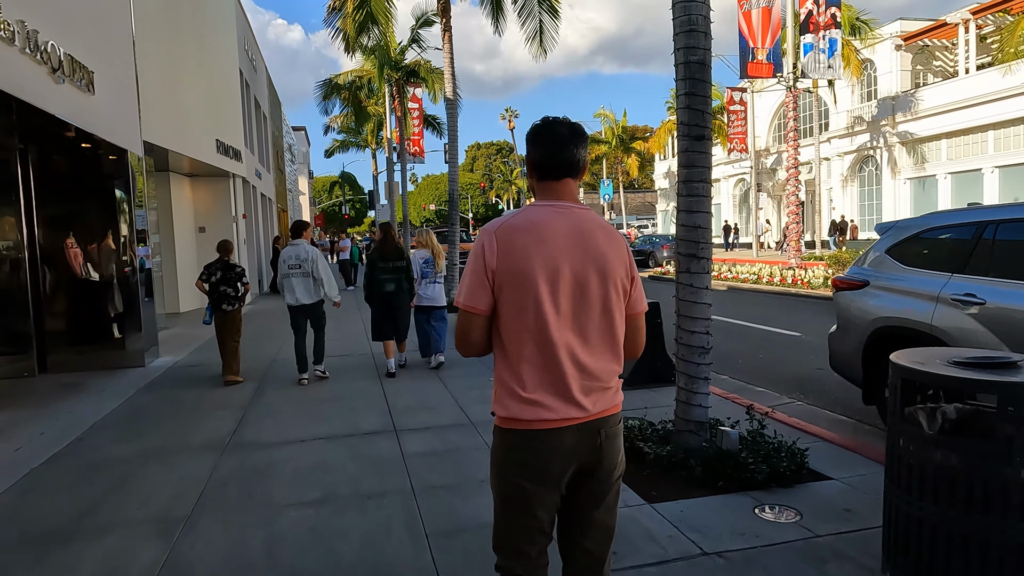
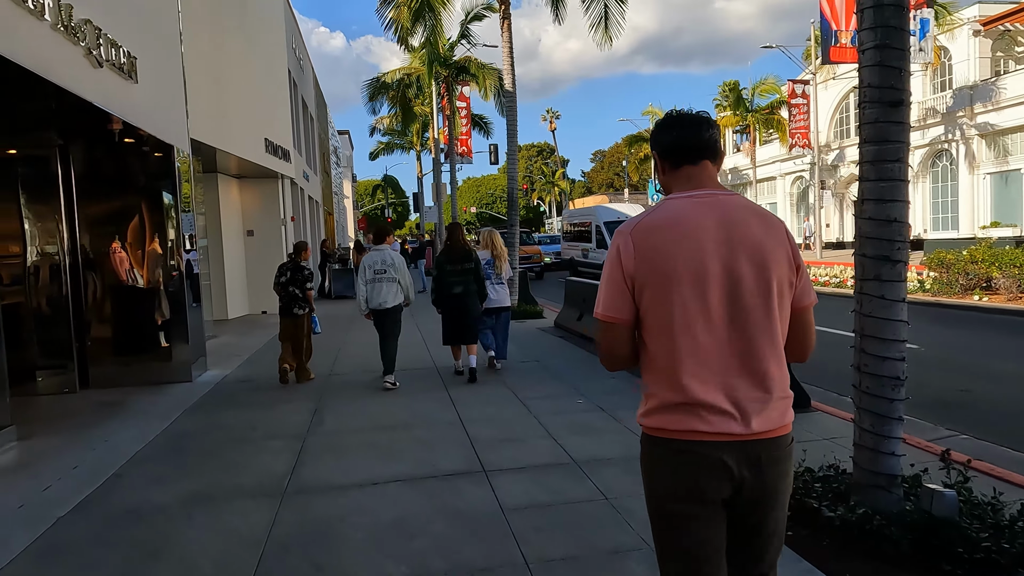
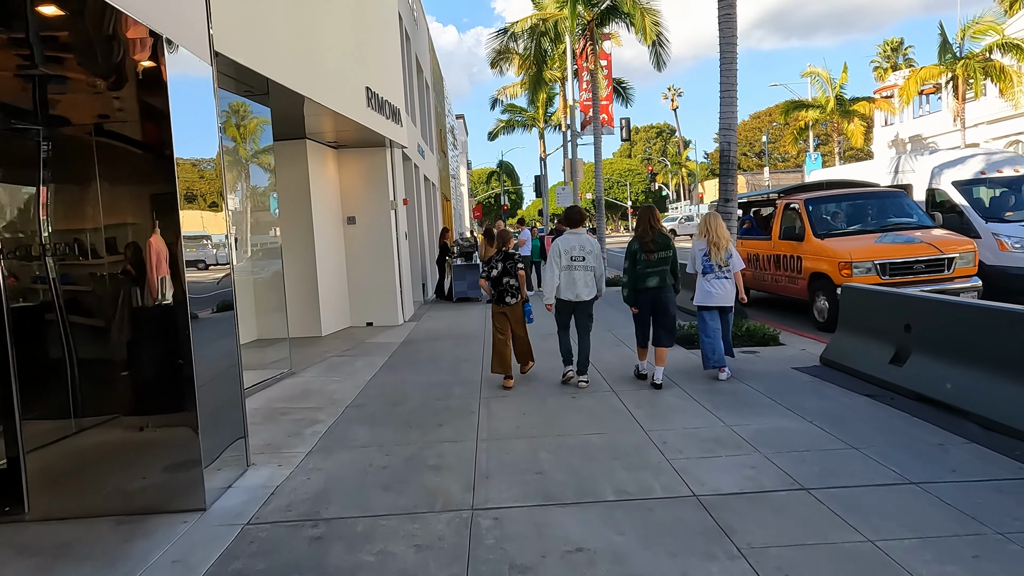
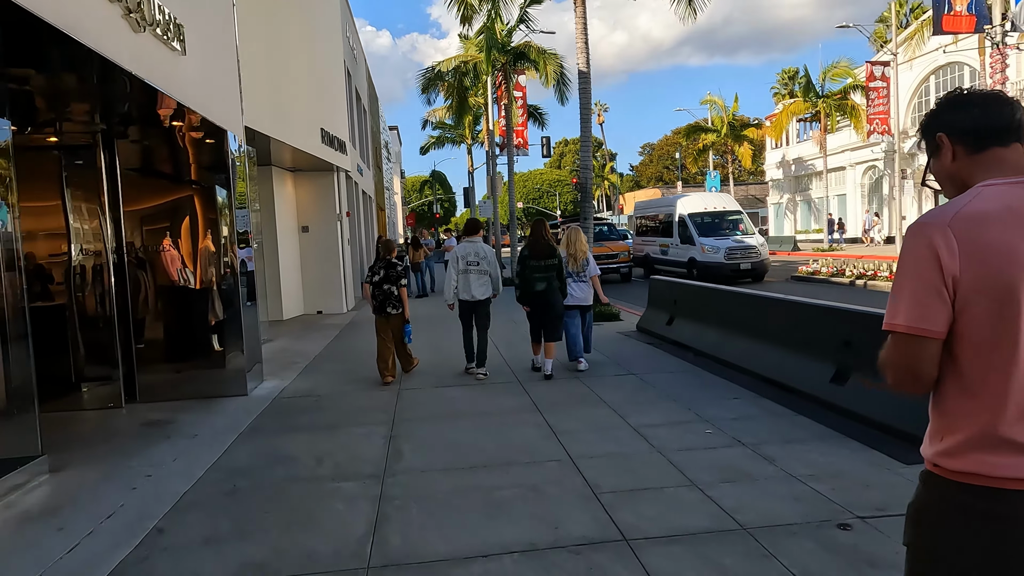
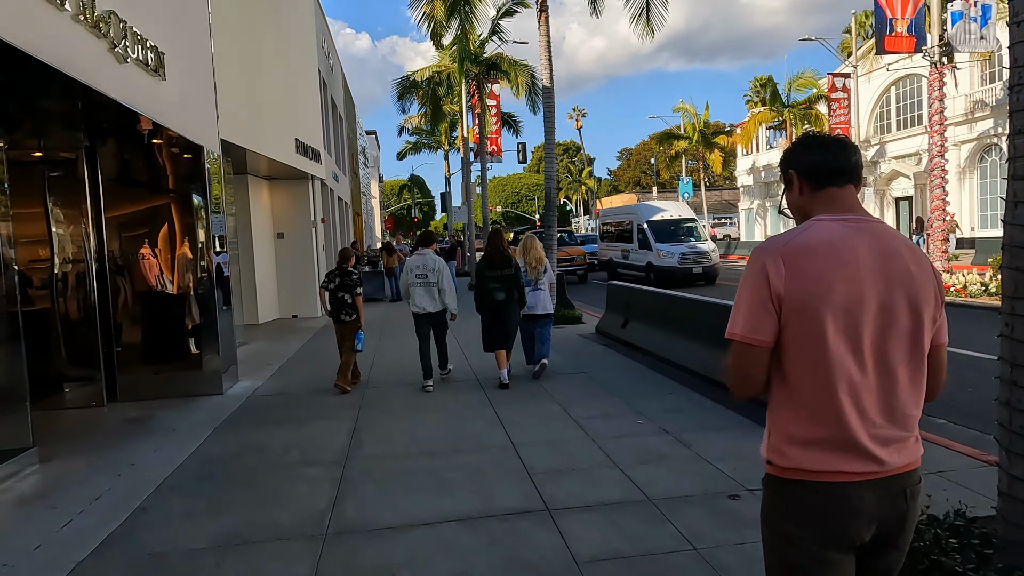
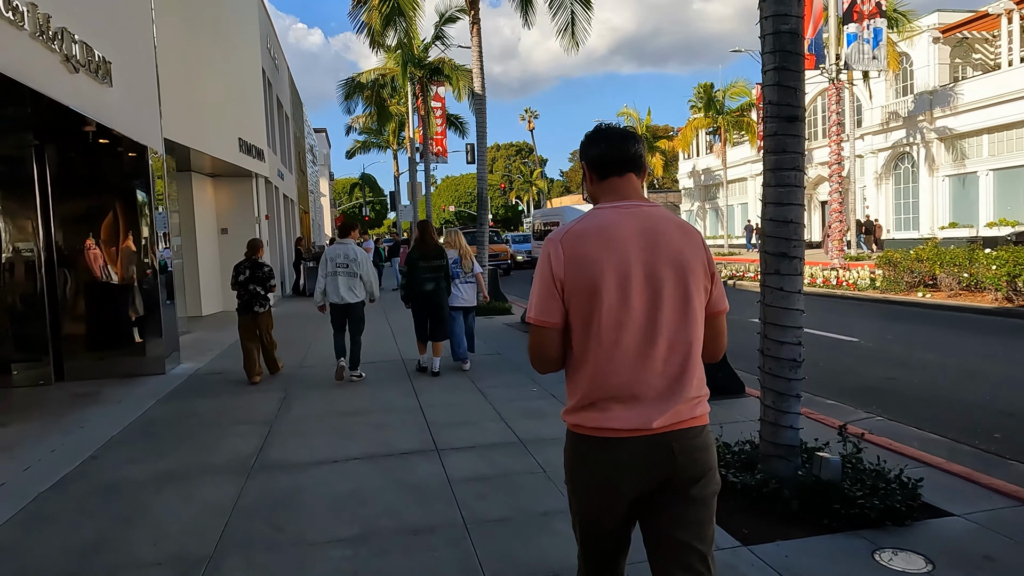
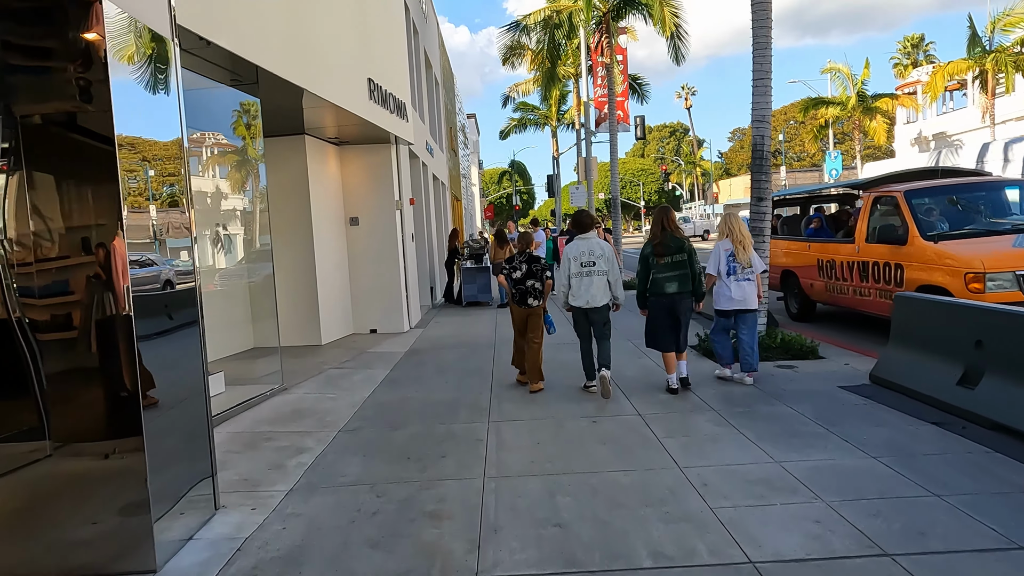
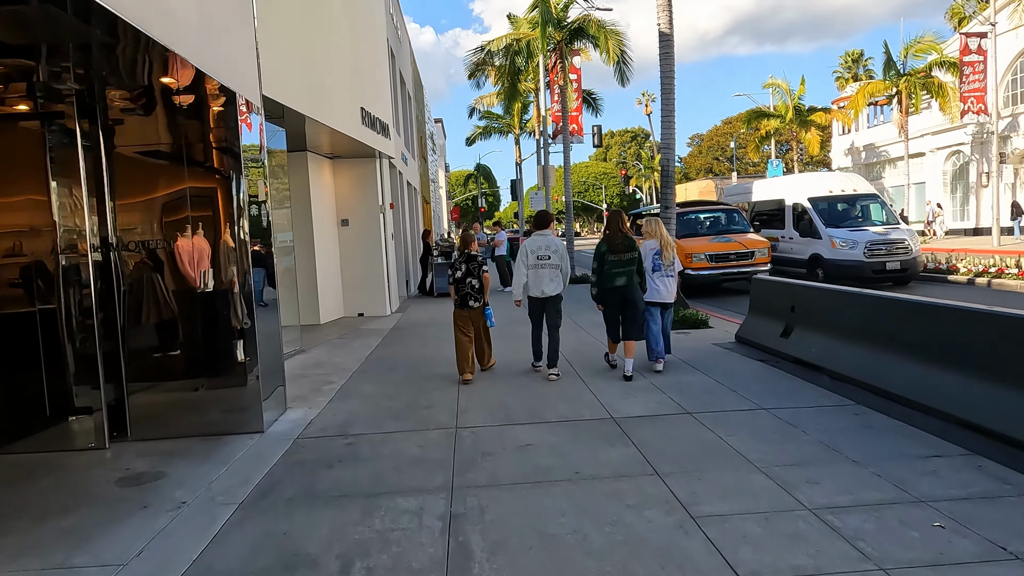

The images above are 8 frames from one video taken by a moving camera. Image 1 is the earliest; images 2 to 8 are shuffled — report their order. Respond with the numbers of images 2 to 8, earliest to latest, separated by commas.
6, 2, 5, 4, 8, 3, 7
